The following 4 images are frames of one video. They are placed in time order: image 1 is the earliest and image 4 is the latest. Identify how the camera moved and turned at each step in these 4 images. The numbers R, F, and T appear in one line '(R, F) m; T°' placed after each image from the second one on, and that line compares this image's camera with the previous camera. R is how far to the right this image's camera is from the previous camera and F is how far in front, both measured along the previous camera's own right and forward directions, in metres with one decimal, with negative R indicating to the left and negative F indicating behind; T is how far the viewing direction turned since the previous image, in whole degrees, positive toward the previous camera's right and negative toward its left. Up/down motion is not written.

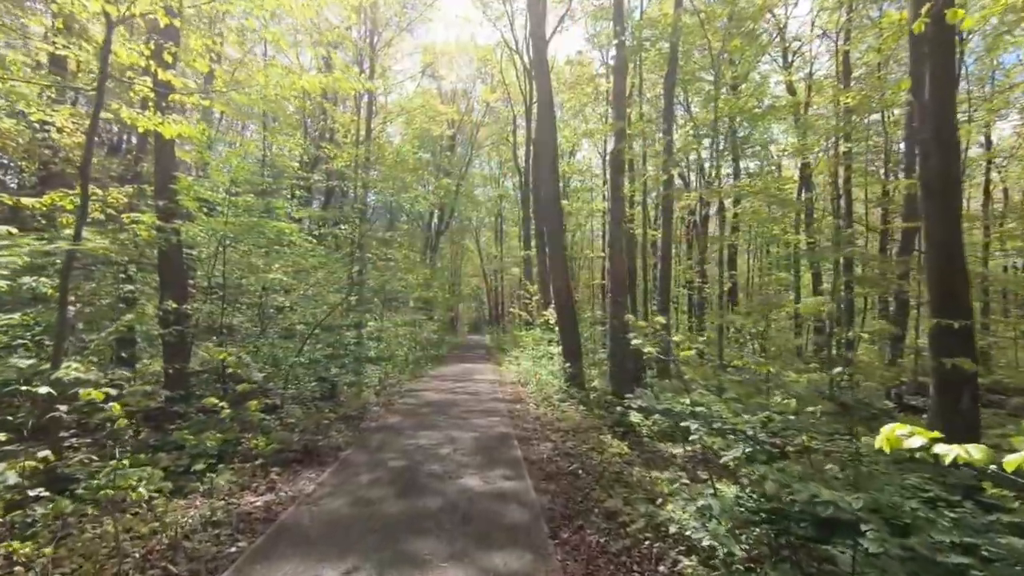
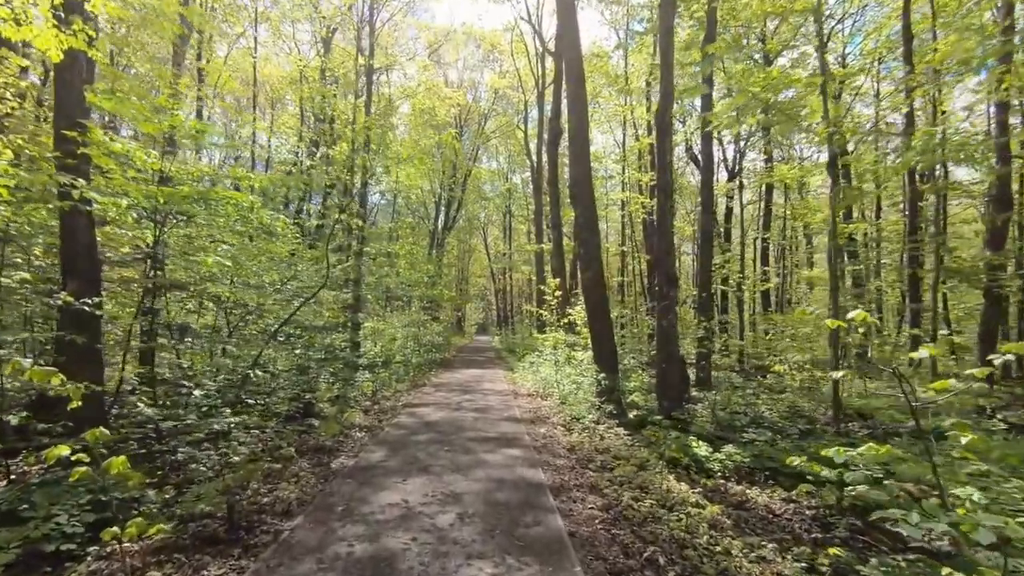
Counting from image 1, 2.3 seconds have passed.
(-0.2, +2.0) m; -1°
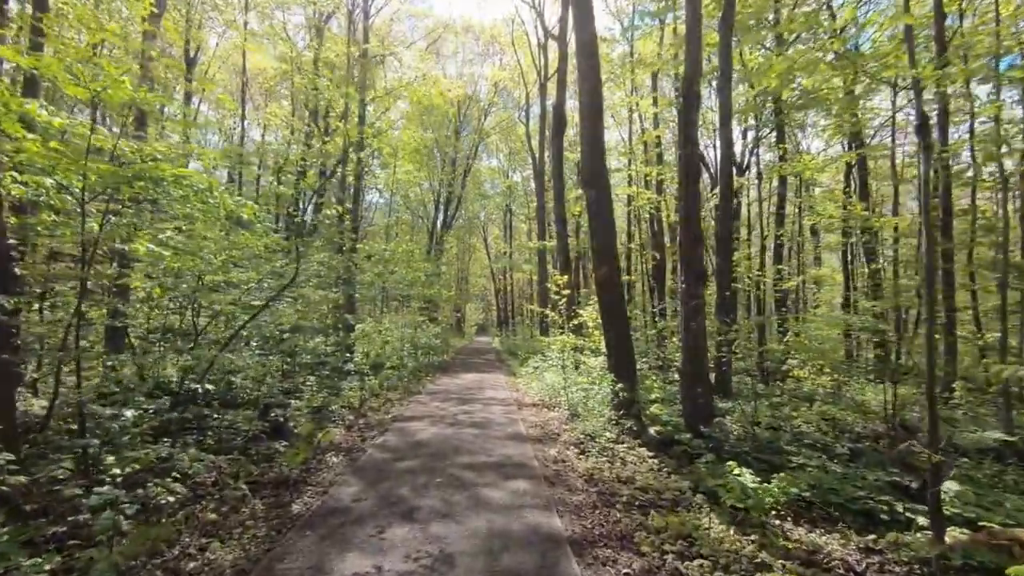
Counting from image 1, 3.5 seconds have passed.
(-0.1, +1.1) m; 0°
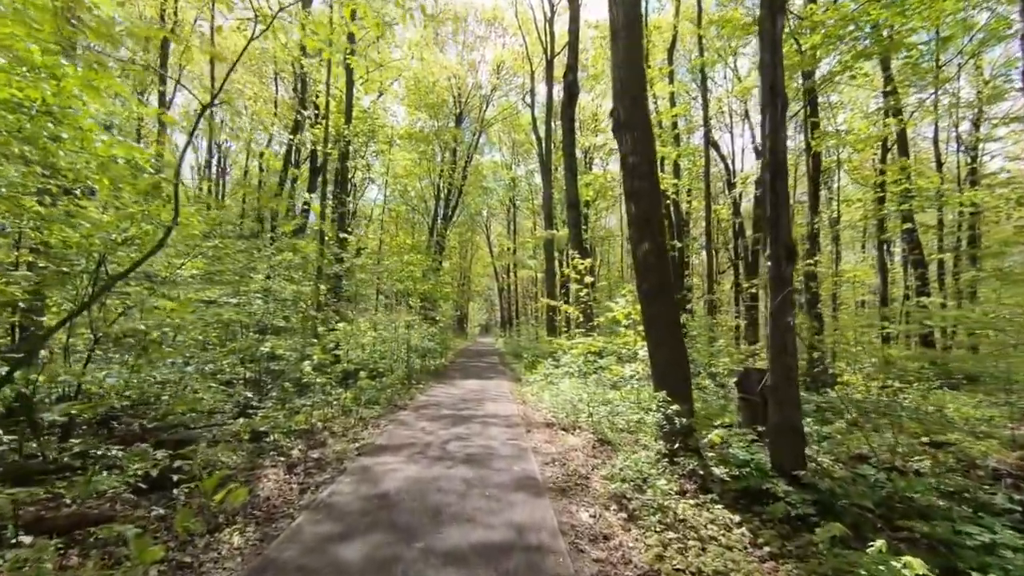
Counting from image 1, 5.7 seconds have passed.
(0.0, +2.1) m; 0°
